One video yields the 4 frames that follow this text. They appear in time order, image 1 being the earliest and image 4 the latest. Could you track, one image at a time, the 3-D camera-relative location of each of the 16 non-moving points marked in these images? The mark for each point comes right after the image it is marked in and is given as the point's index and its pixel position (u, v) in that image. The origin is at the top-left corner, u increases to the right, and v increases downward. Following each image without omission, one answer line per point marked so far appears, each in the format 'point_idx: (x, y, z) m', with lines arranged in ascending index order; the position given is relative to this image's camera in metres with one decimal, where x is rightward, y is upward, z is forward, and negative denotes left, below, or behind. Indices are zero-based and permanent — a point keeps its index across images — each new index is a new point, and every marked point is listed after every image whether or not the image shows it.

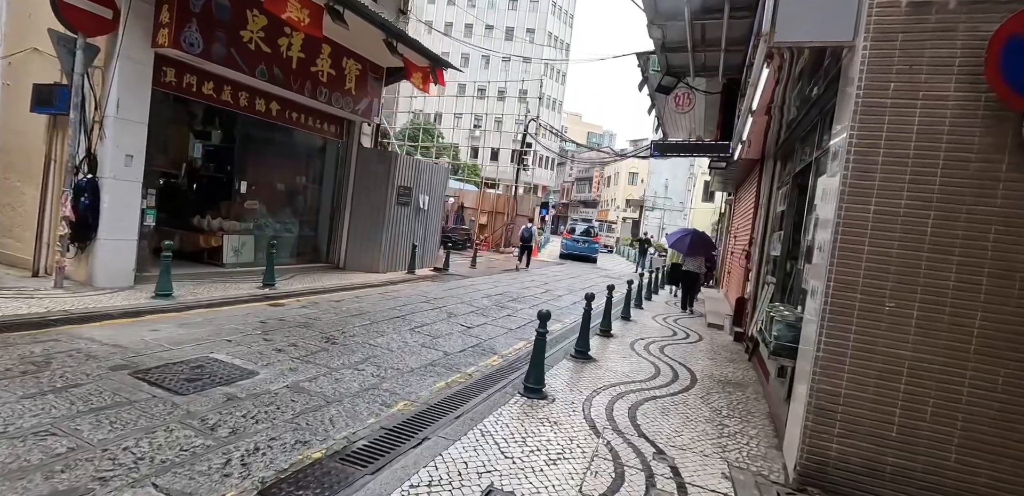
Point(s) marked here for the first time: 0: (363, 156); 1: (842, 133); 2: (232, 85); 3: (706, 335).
0: (-3.3, +2.1, +11.2) m
1: (+2.3, +0.8, +3.6) m
2: (-4.7, +2.7, +8.4) m
3: (+3.4, -1.5, +8.6) m
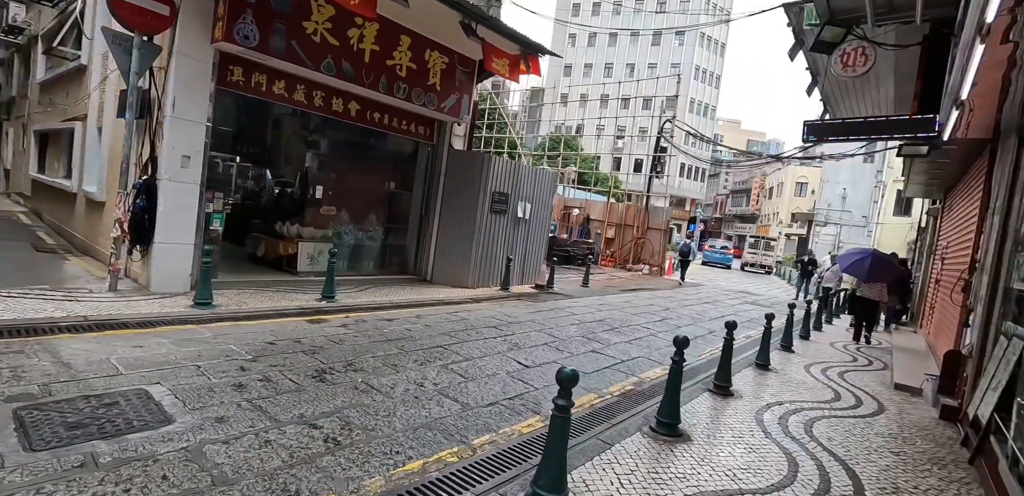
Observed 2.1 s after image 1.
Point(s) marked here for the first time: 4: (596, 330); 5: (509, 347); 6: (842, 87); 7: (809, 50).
0: (-1.2, +1.8, +10.2) m
1: (+2.0, +0.7, +1.3) m
2: (-3.3, +2.6, +8.0) m
3: (+4.4, -1.8, +5.7) m
4: (+1.3, -1.3, +7.8) m
5: (0.0, -1.2, +6.1) m
6: (+5.5, +2.7, +8.2) m
7: (+4.2, +2.8, +7.0) m
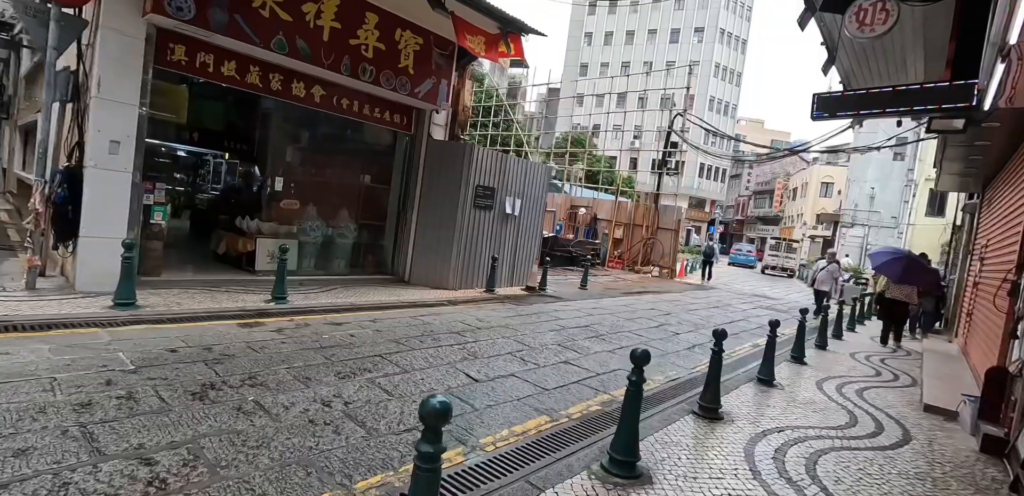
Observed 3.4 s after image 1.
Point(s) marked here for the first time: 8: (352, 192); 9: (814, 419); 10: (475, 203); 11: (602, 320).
0: (-1.5, +1.8, +9.5) m
1: (+1.3, +0.8, +0.4) m
2: (-3.7, +2.7, +7.3) m
3: (+3.9, -1.7, +4.7) m
4: (+0.9, -1.2, +6.9) m
5: (-0.5, -1.2, +5.2) m
6: (+5.1, +2.7, +7.2) m
7: (+3.7, +2.8, +6.0) m
8: (-3.0, +1.0, +9.3) m
9: (+2.9, -1.6, +4.8) m
10: (-0.7, +0.9, +9.5) m
11: (+1.5, -1.2, +8.2) m
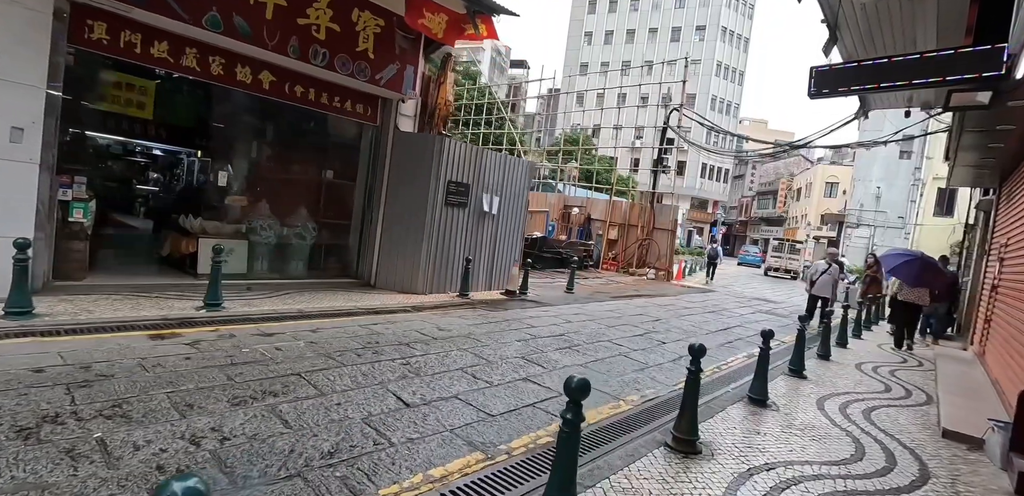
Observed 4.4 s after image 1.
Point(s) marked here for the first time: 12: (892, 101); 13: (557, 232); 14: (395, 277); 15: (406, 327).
0: (-1.9, +1.8, +8.7) m
1: (+0.8, +0.8, -0.4) m
2: (-4.2, +2.7, +6.6) m
3: (+3.4, -1.7, +4.0) m
4: (+0.4, -1.2, +6.1) m
5: (-1.0, -1.2, +4.5) m
6: (+4.6, +2.7, +6.4) m
7: (+3.2, +2.8, +5.2) m
8: (-3.4, +1.0, +8.6) m
9: (+2.4, -1.6, +4.0) m
10: (-1.2, +0.8, +8.7) m
11: (+1.0, -1.2, +7.5) m
12: (+6.9, +2.6, +9.0) m
13: (+1.8, +0.6, +19.7) m
14: (-2.0, -0.5, +8.7) m
15: (-1.3, -1.0, +6.3) m
